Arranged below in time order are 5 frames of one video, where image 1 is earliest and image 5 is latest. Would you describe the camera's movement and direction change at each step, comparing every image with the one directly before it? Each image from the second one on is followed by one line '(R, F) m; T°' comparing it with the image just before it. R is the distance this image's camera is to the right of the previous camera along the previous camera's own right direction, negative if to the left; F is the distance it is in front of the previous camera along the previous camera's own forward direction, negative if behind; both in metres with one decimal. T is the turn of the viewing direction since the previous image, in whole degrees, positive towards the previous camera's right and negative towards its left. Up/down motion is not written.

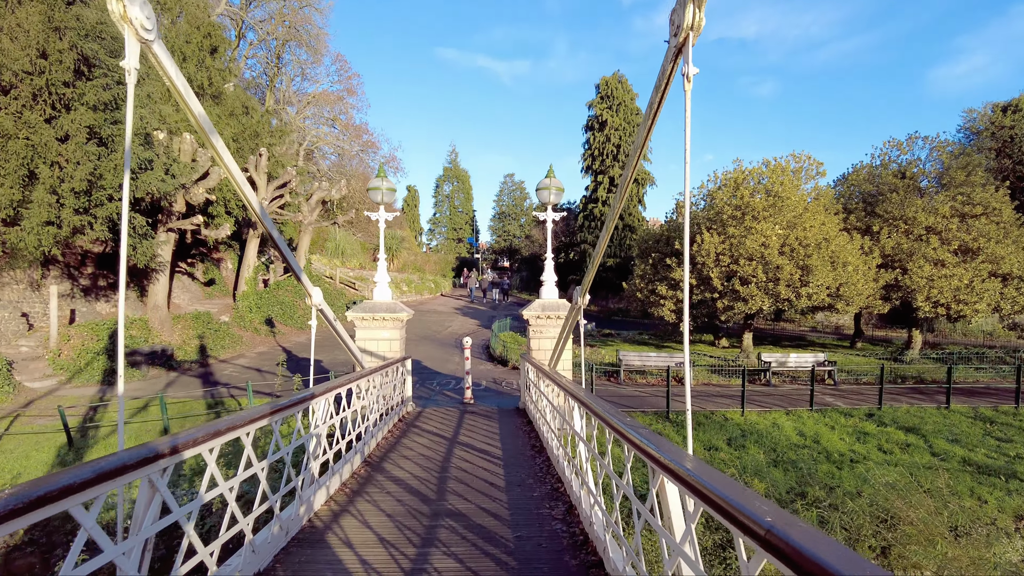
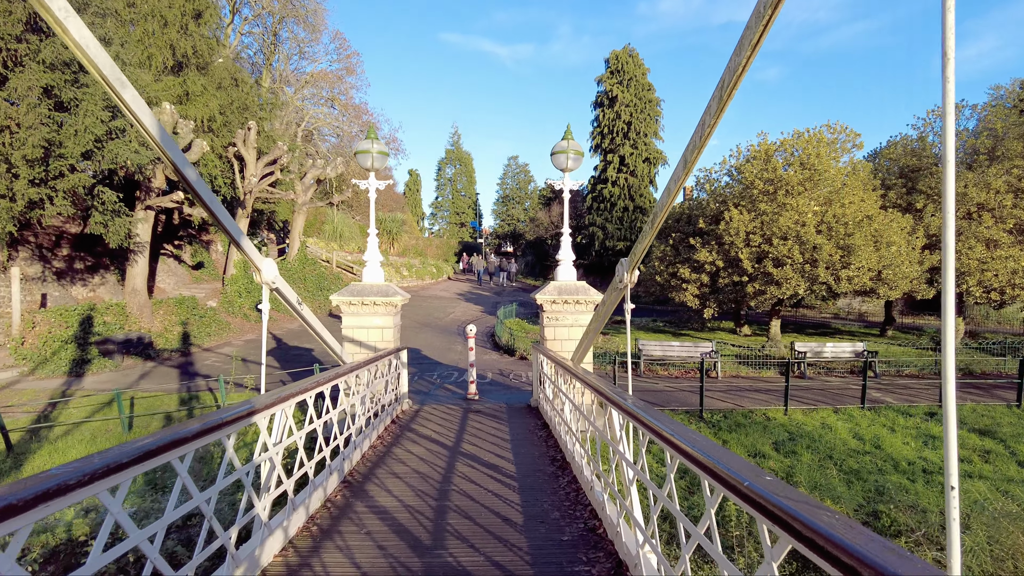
(-0.1, +1.3) m; 0°
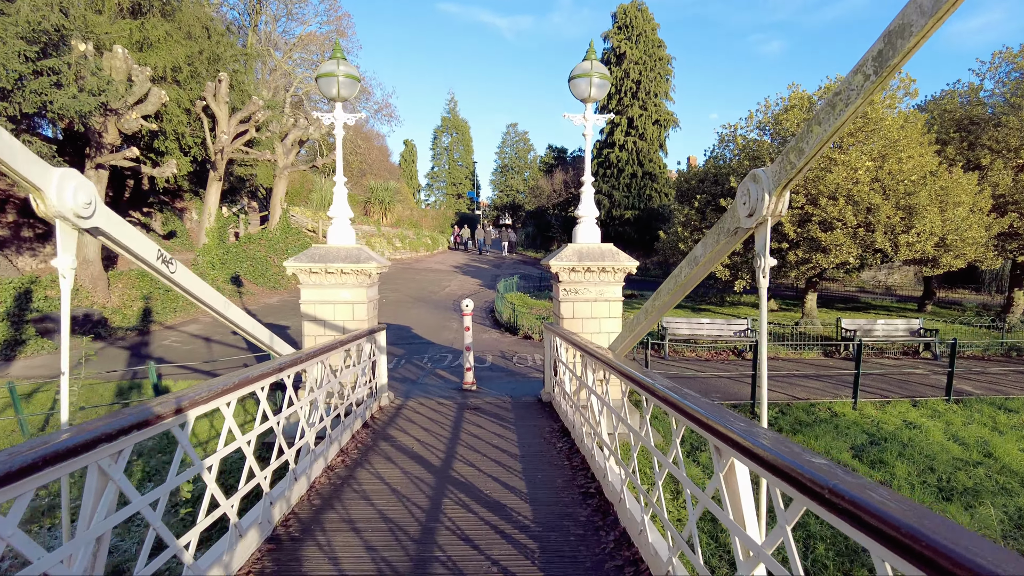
(-0.1, +1.7) m; 0°
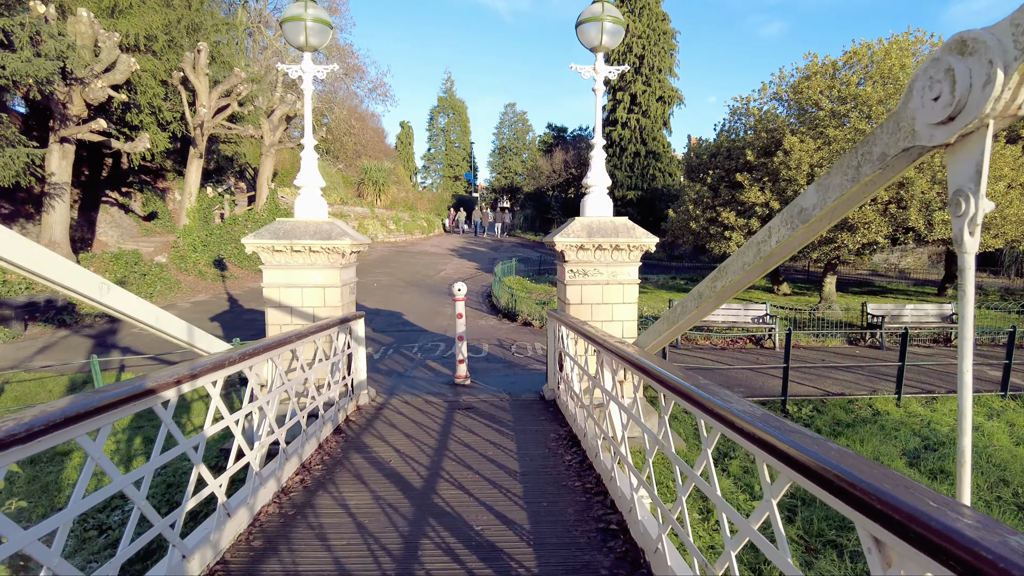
(0.0, +0.9) m; 0°
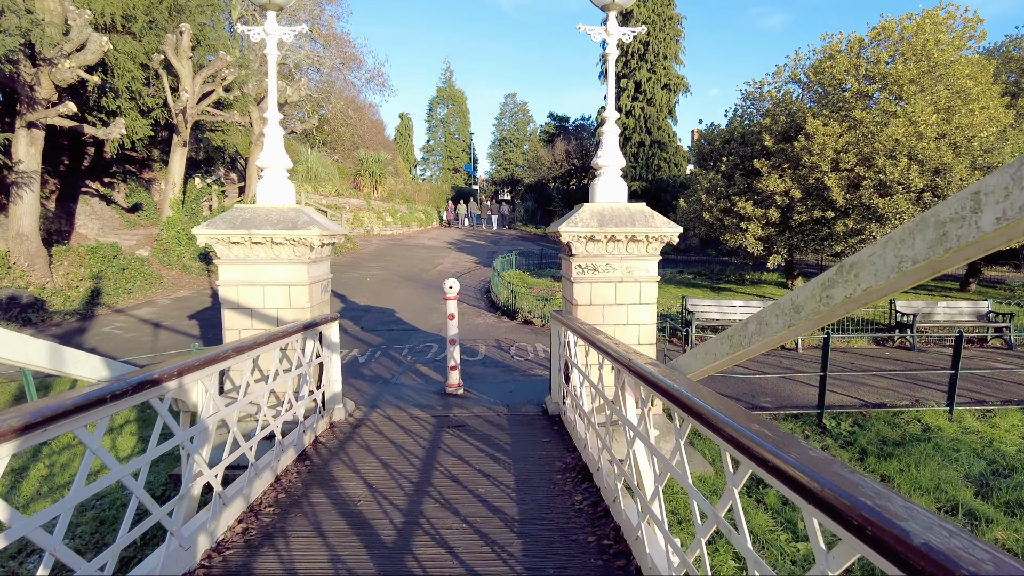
(0.0, +0.8) m; 0°
